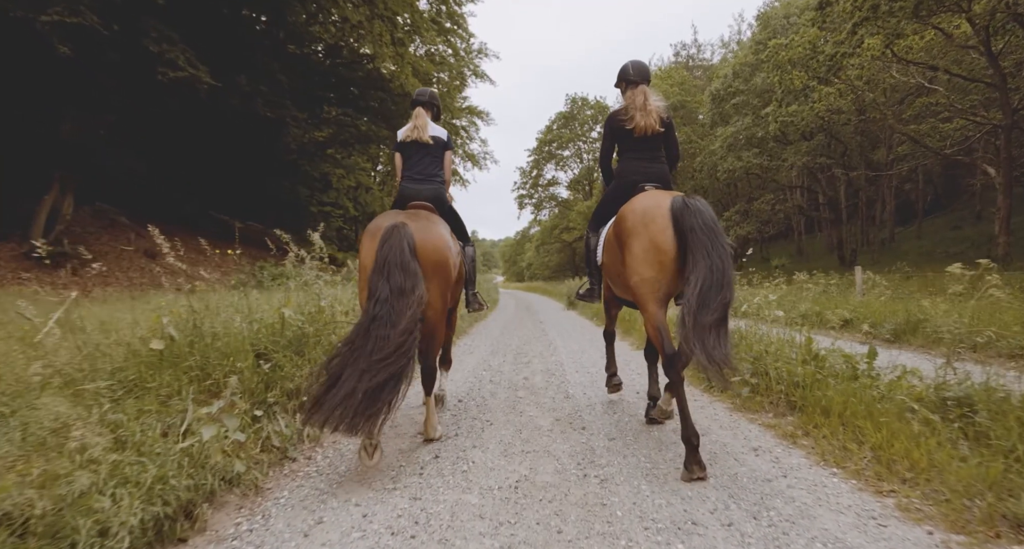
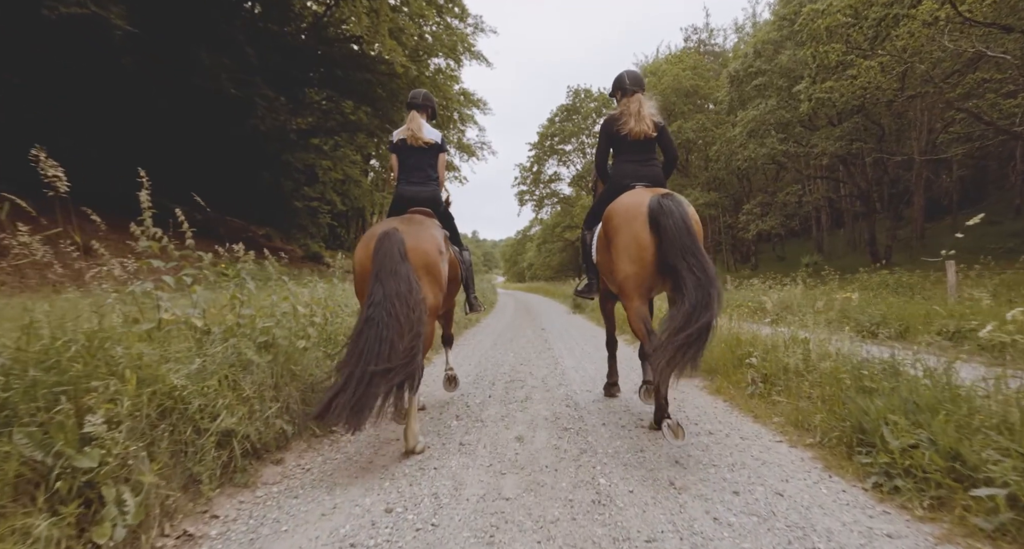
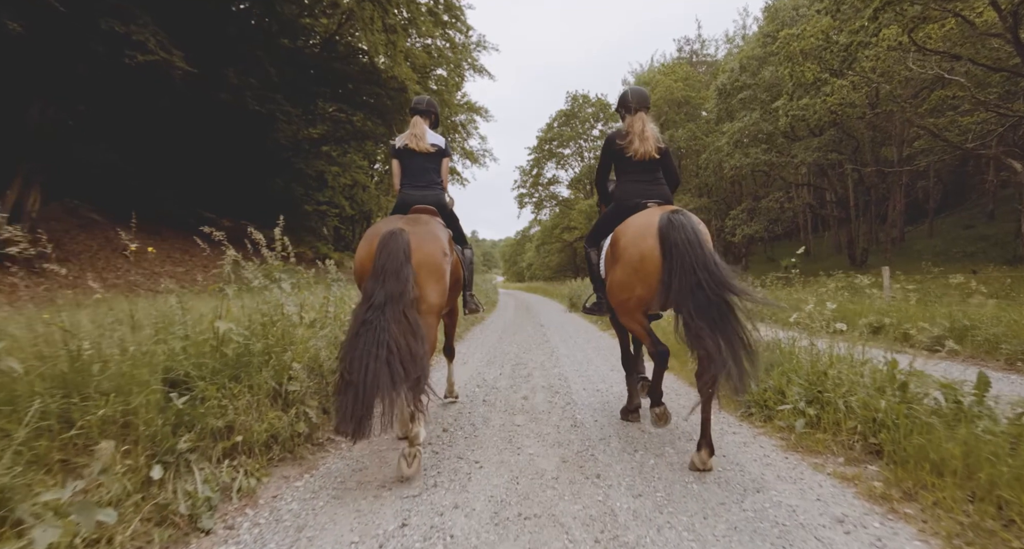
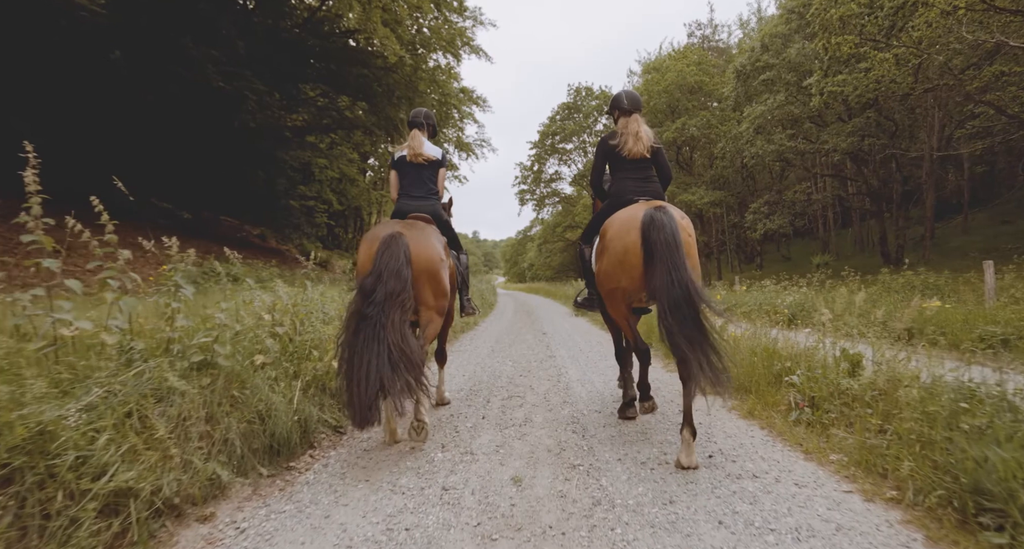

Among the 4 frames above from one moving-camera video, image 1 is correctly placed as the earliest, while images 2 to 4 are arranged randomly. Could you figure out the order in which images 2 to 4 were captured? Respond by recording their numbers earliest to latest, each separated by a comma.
3, 2, 4
